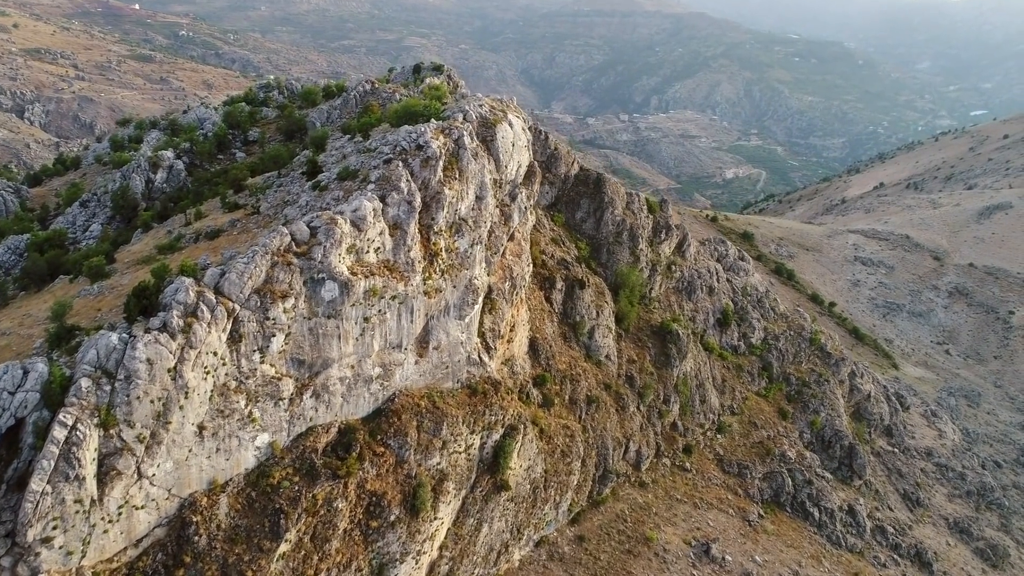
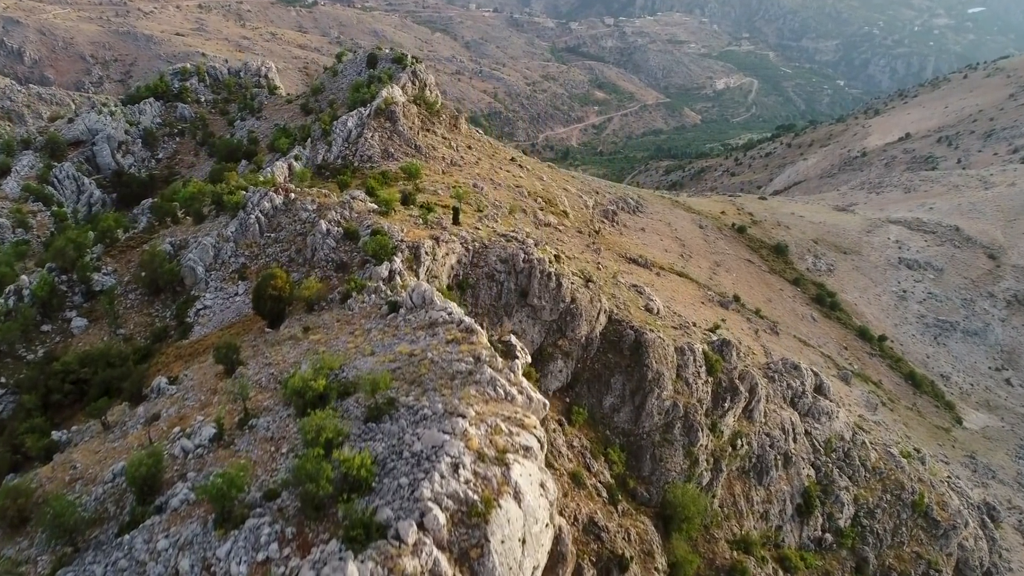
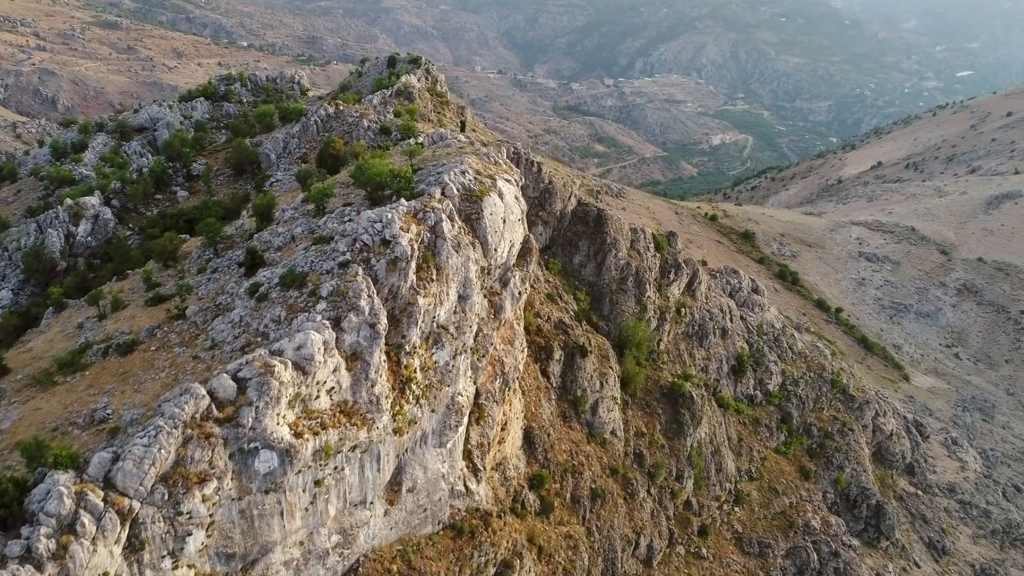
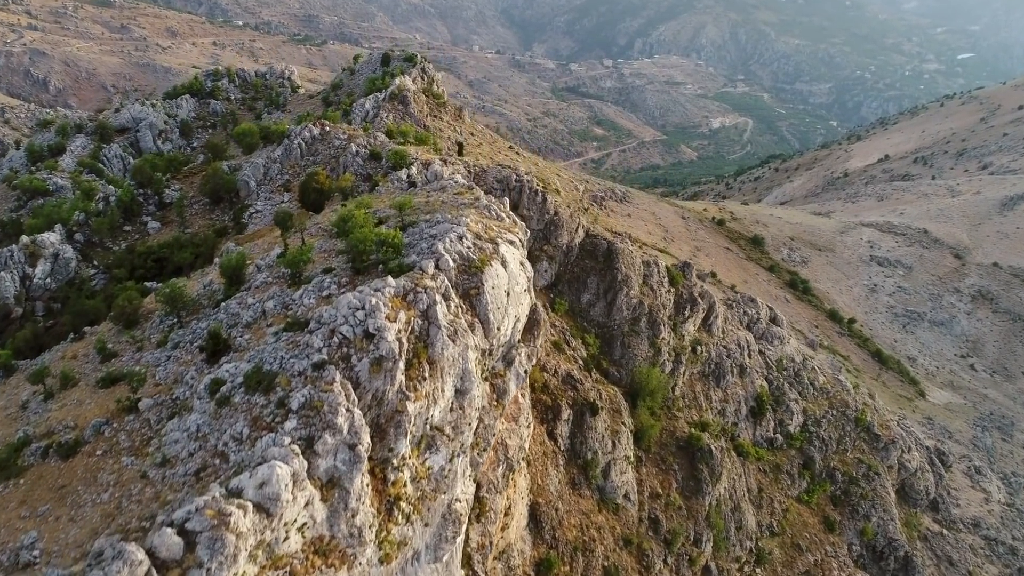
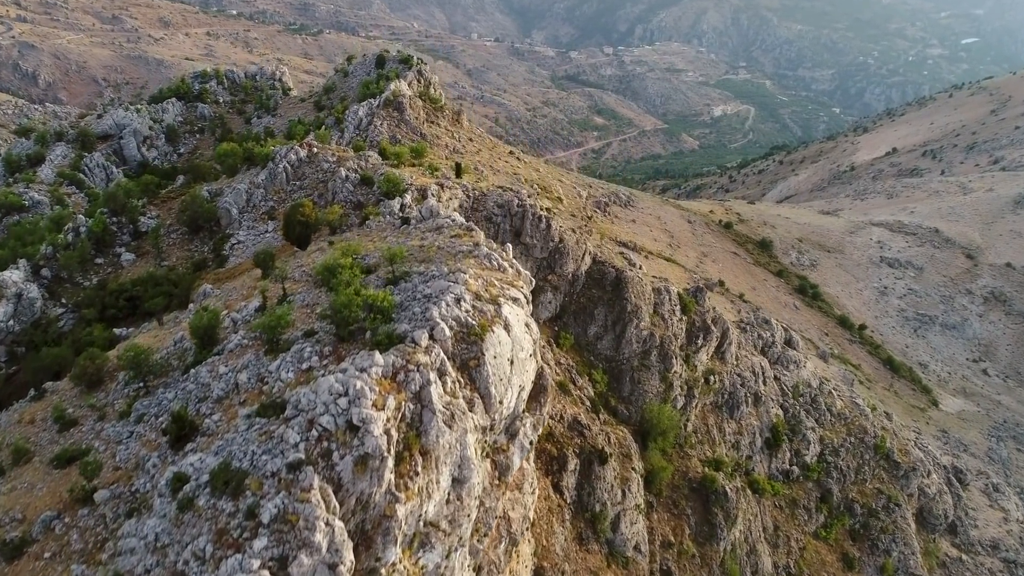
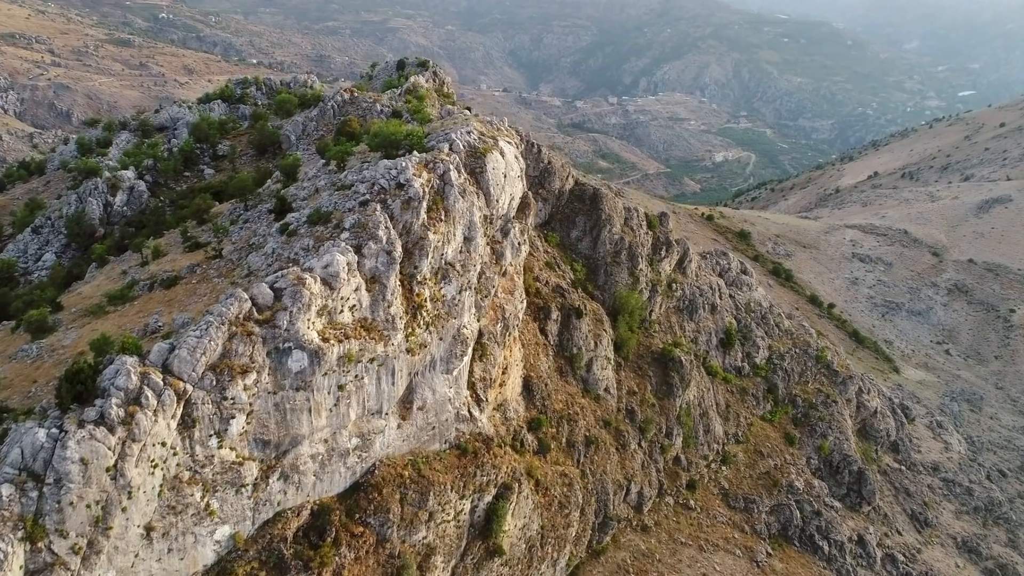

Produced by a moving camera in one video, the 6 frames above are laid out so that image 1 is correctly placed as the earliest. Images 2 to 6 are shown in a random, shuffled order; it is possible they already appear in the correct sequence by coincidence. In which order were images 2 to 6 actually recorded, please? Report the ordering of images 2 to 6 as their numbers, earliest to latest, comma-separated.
6, 3, 4, 5, 2
